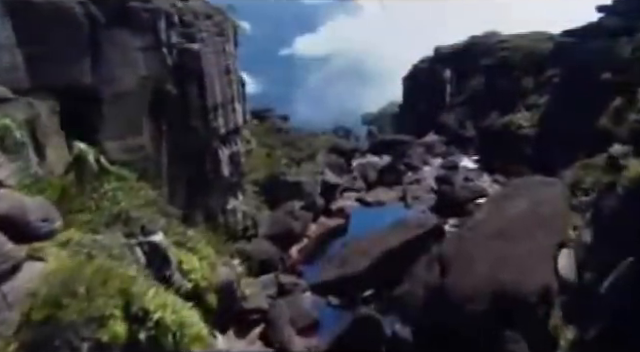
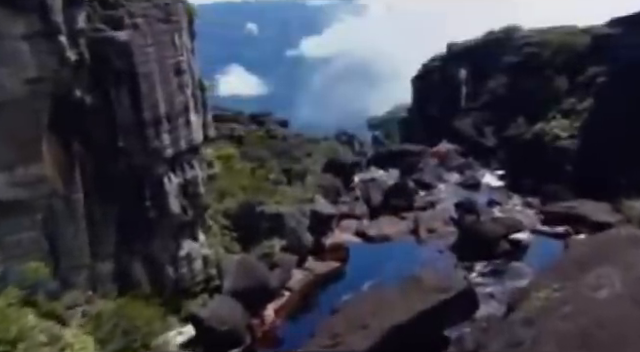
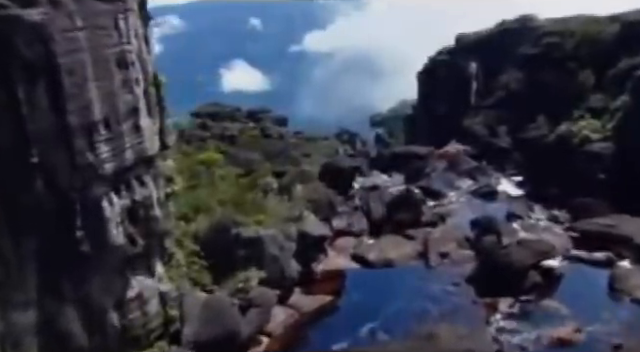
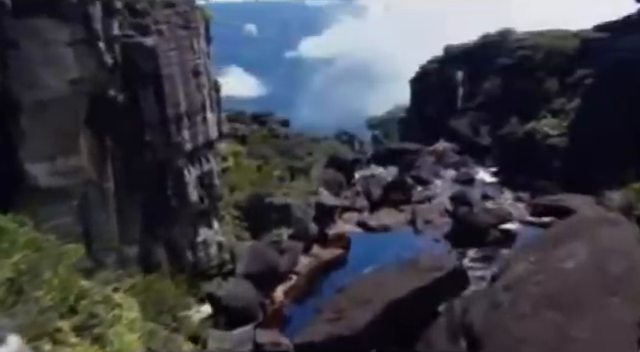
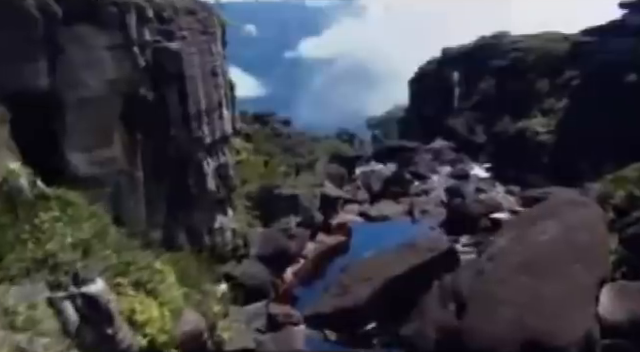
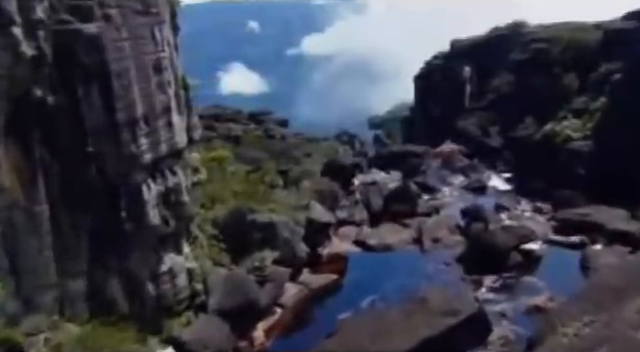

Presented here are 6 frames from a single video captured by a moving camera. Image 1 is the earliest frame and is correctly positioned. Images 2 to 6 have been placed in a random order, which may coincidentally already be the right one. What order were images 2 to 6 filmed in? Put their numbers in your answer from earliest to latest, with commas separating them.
5, 4, 2, 6, 3
